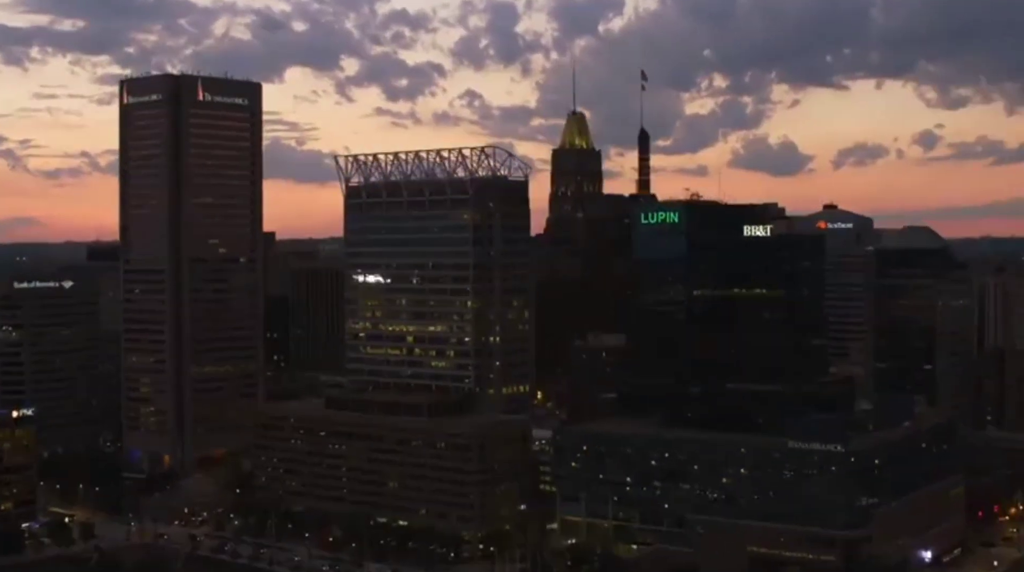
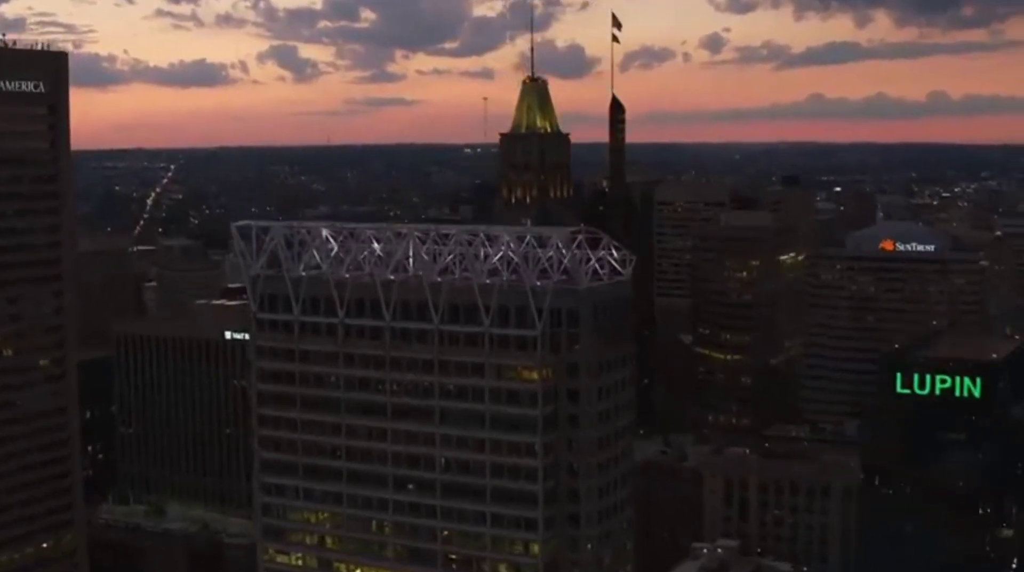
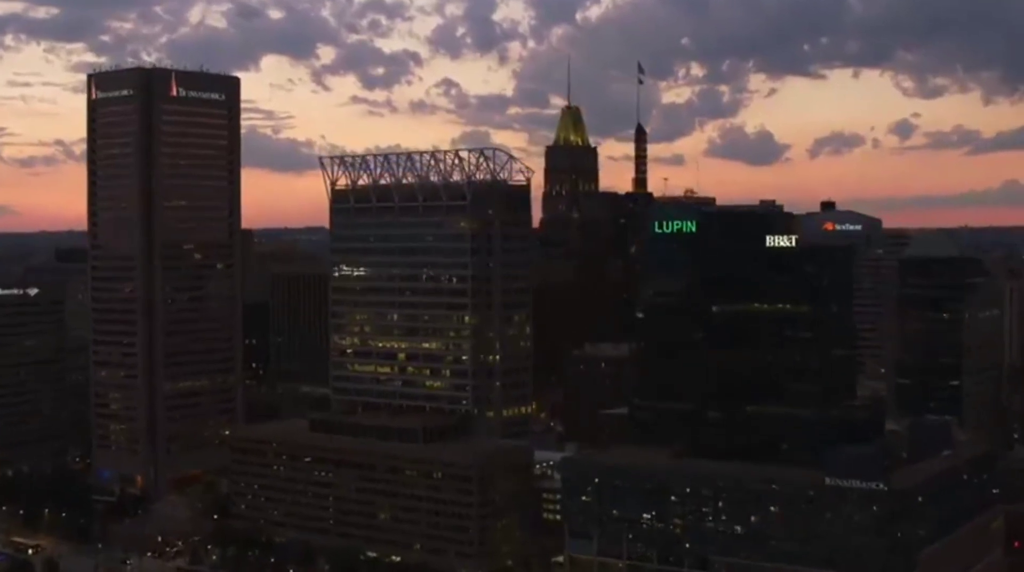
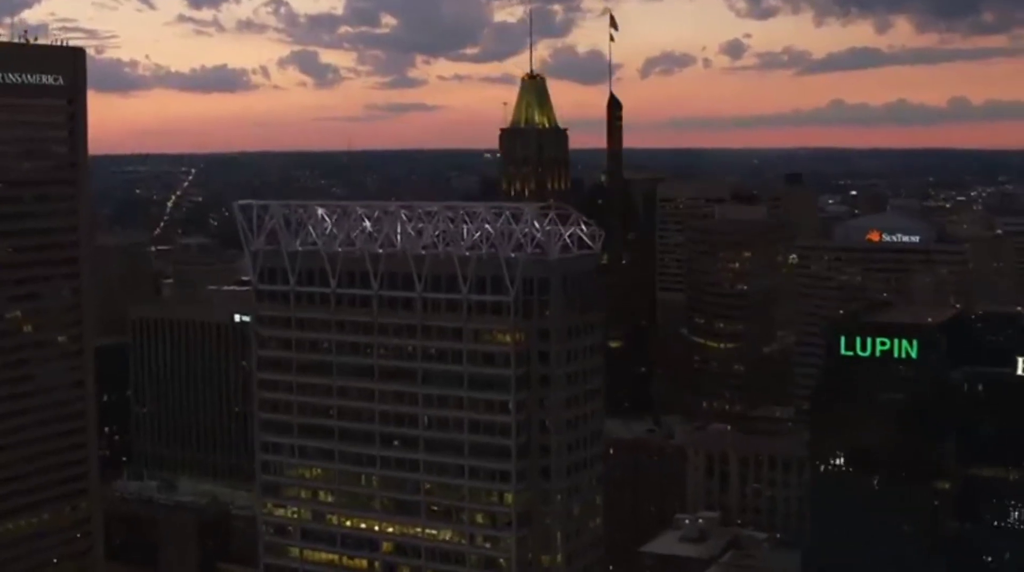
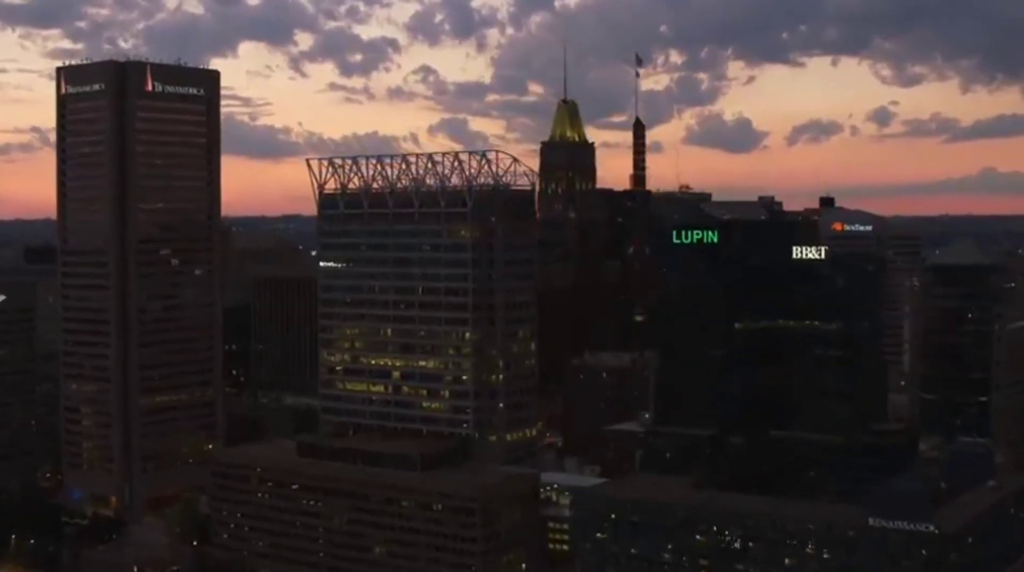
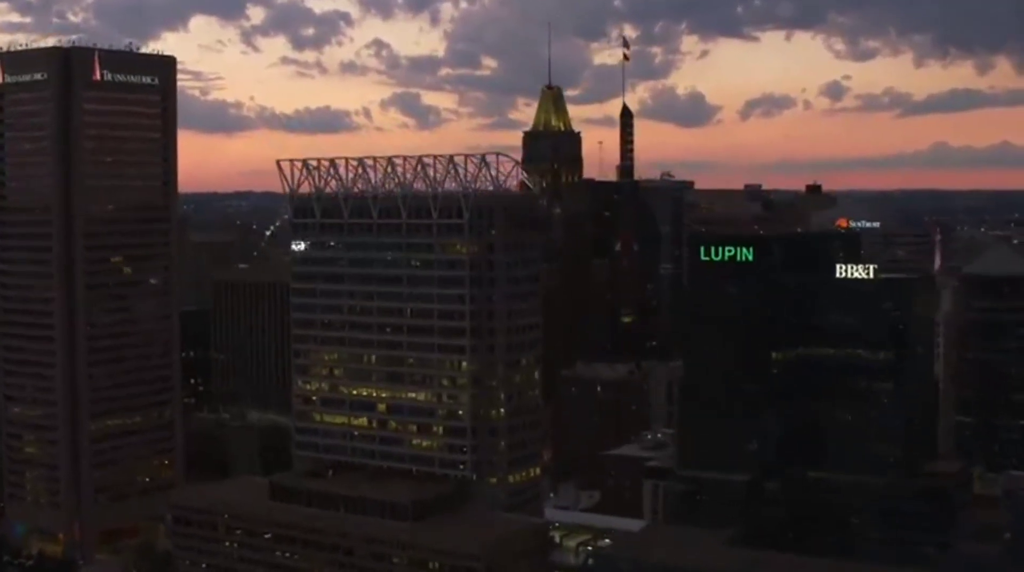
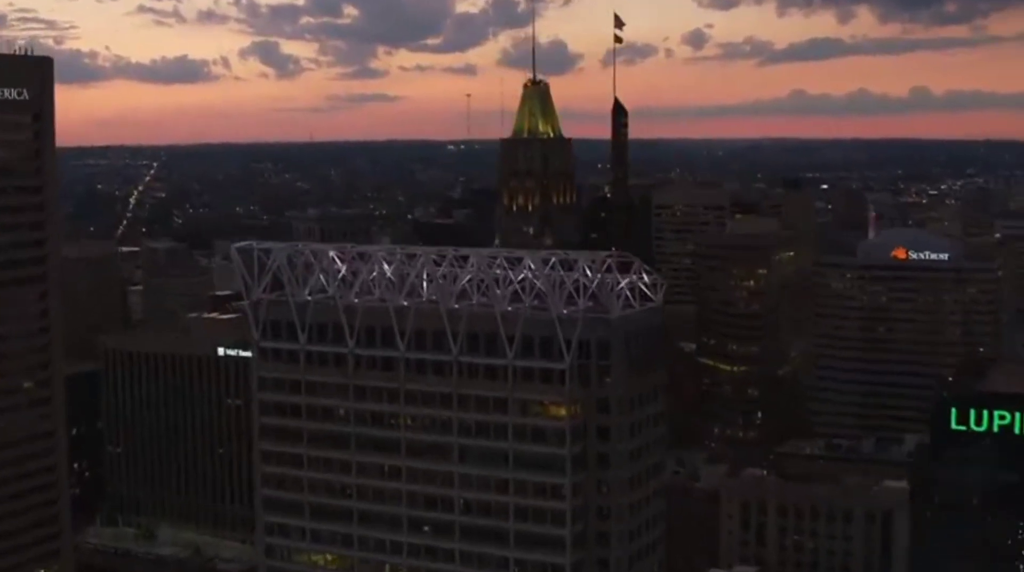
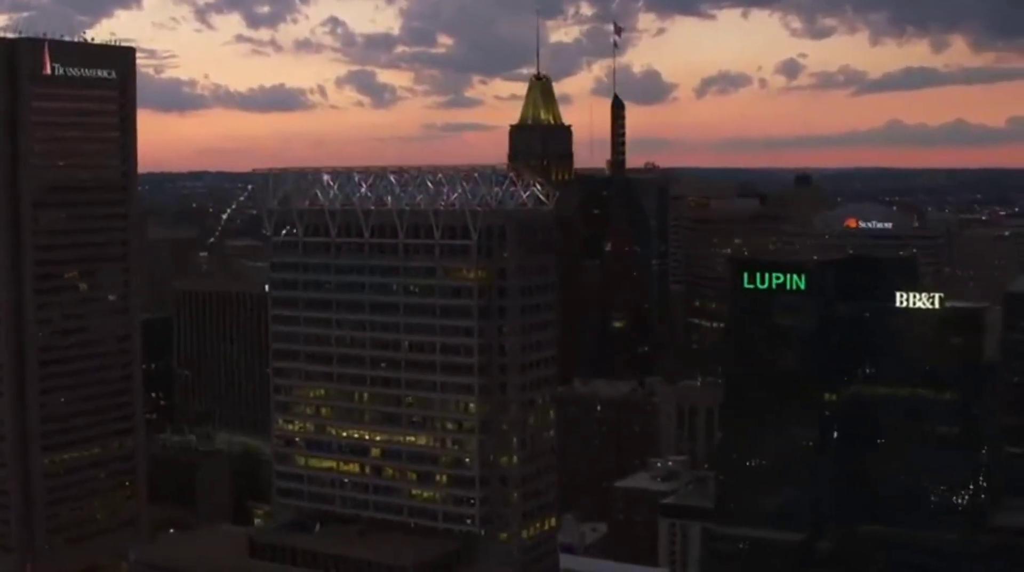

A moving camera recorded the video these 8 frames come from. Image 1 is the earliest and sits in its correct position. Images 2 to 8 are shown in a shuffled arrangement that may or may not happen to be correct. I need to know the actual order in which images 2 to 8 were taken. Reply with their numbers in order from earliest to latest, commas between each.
3, 5, 6, 8, 4, 2, 7
